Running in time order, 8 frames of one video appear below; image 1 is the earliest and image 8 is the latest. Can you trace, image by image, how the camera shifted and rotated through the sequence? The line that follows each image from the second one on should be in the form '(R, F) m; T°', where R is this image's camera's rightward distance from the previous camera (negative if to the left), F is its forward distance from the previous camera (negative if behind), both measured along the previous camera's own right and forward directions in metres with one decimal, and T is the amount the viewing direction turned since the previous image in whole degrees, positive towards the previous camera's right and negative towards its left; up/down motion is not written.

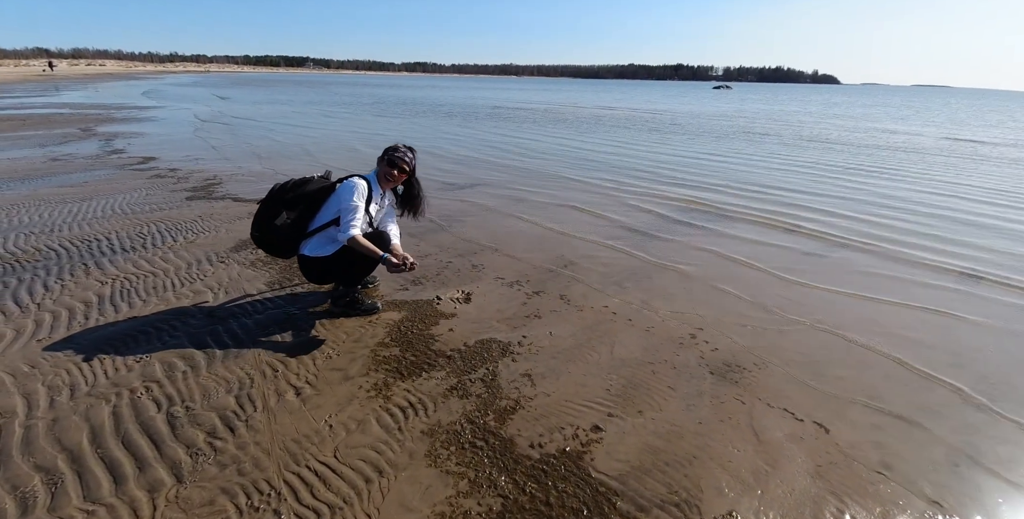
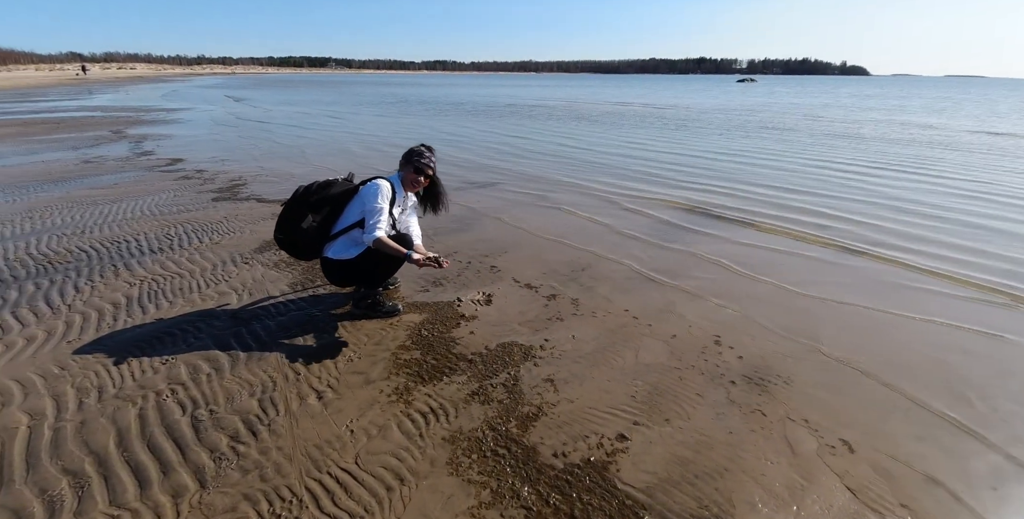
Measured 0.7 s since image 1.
(0.0, +0.1) m; -2°
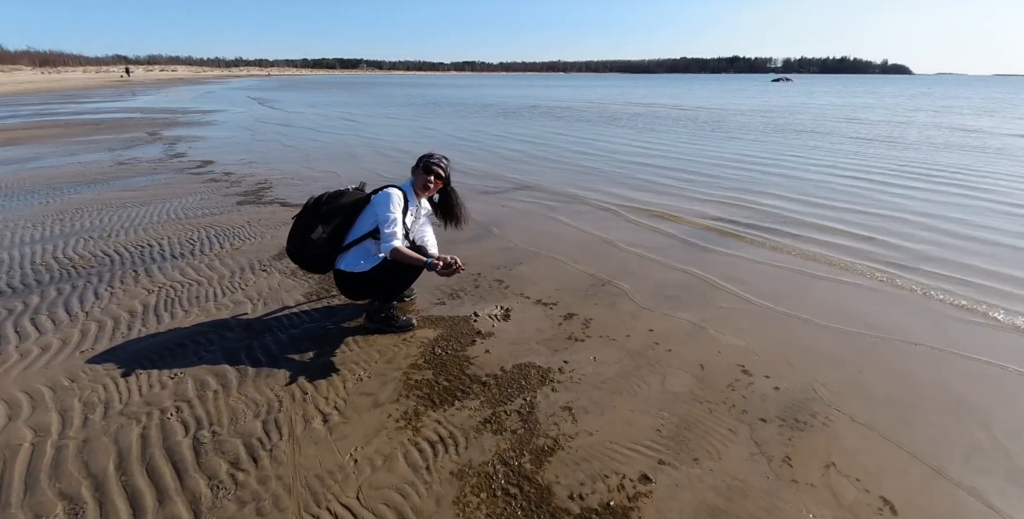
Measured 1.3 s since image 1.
(0.0, +0.2) m; -3°
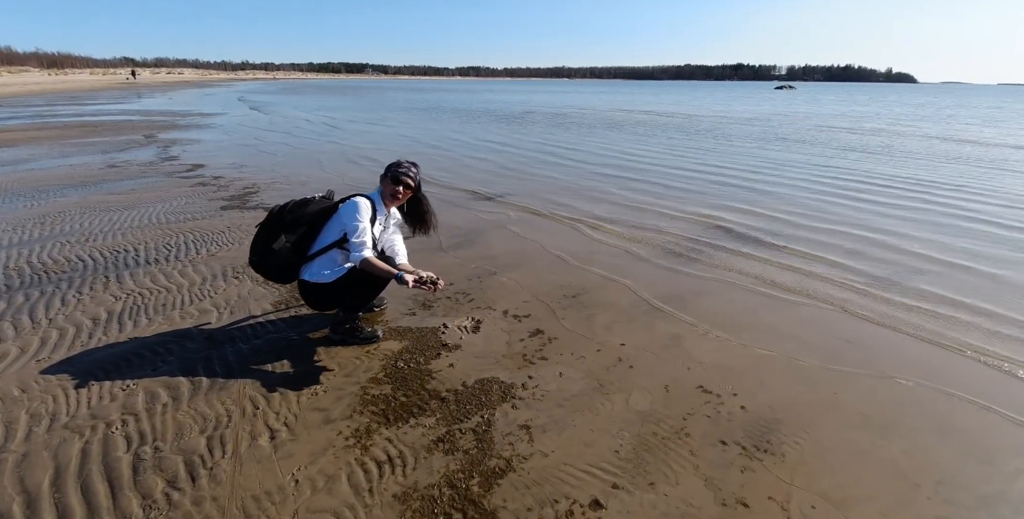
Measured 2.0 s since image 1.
(+0.3, +0.1) m; 0°
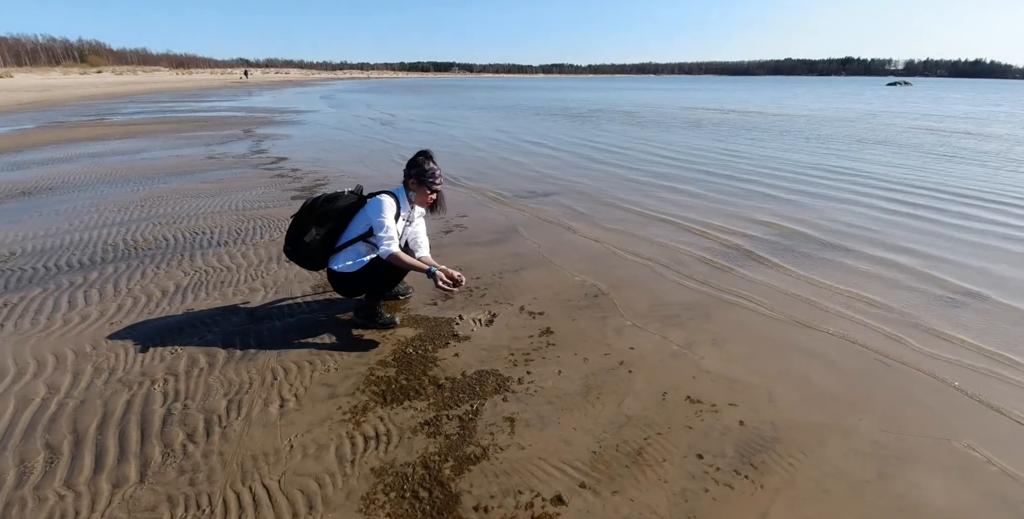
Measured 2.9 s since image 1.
(+0.5, 0.0) m; -9°
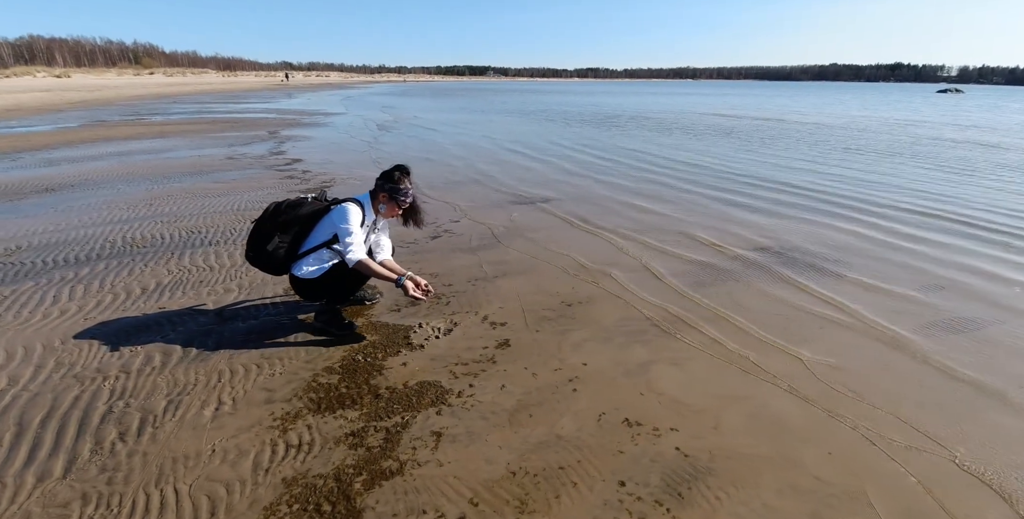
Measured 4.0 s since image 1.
(+0.6, +0.1) m; -4°
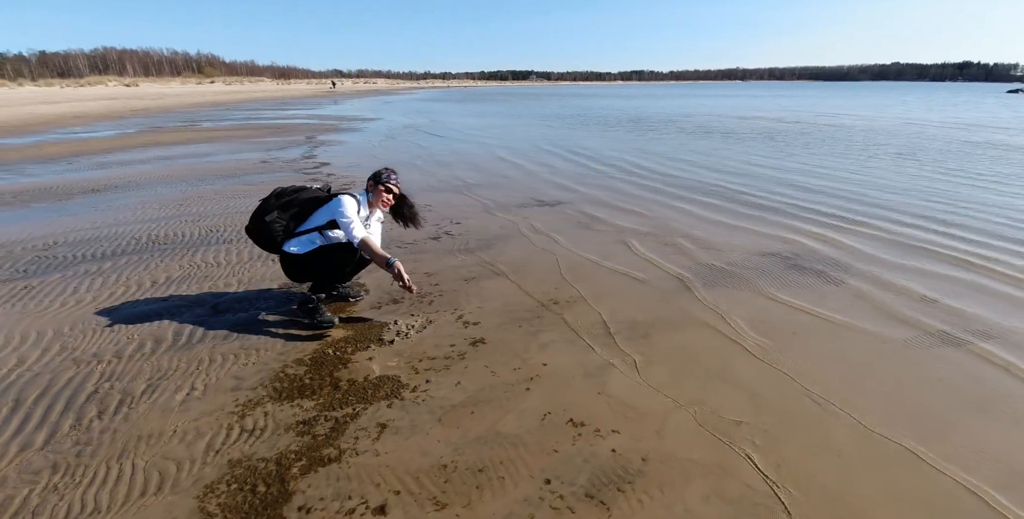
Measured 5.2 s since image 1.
(+0.6, 0.0) m; -5°
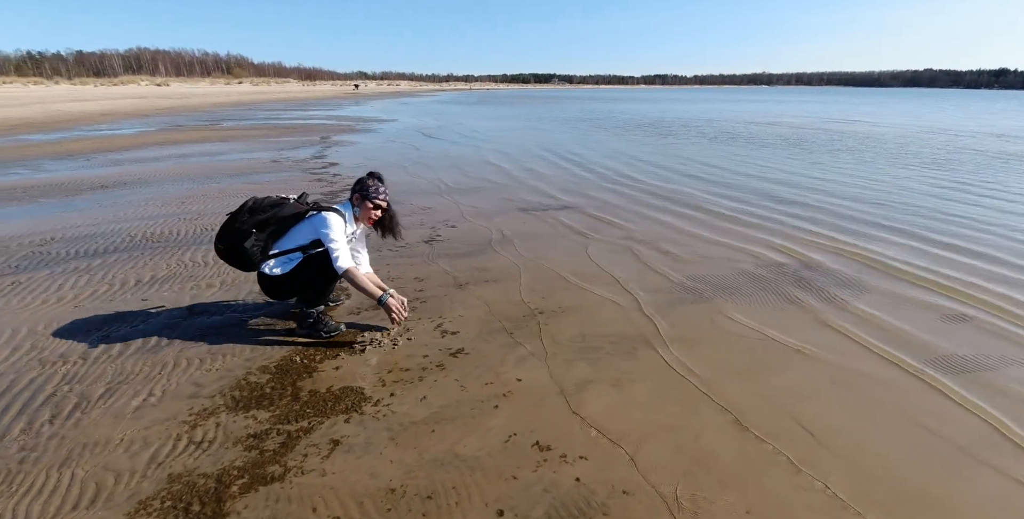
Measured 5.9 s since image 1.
(+0.3, +0.2) m; -2°
